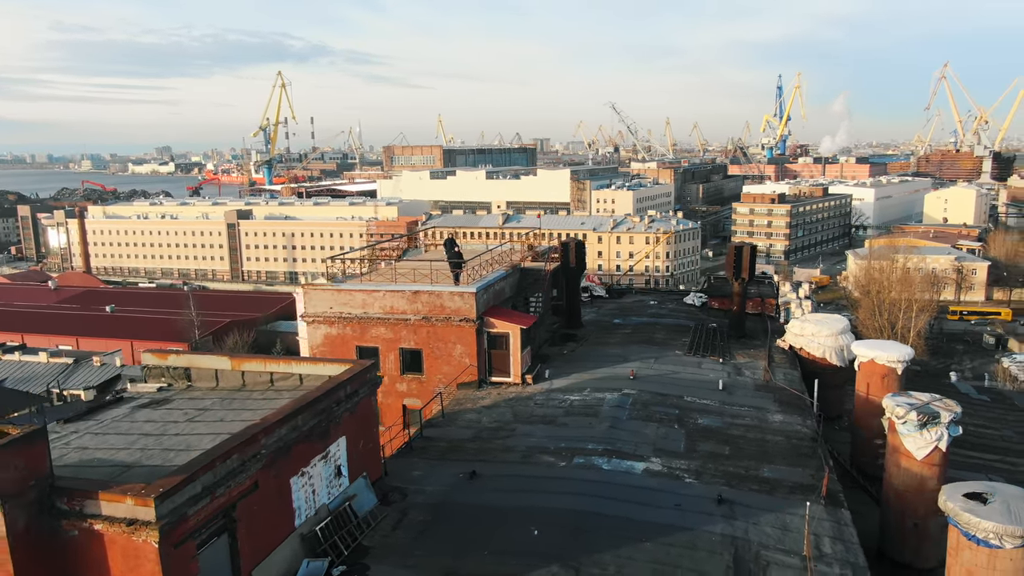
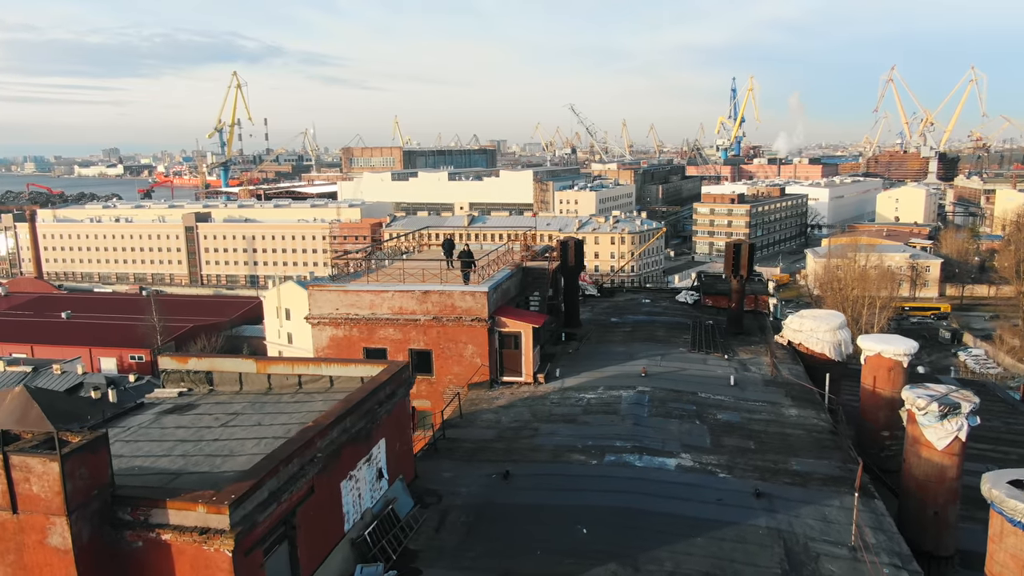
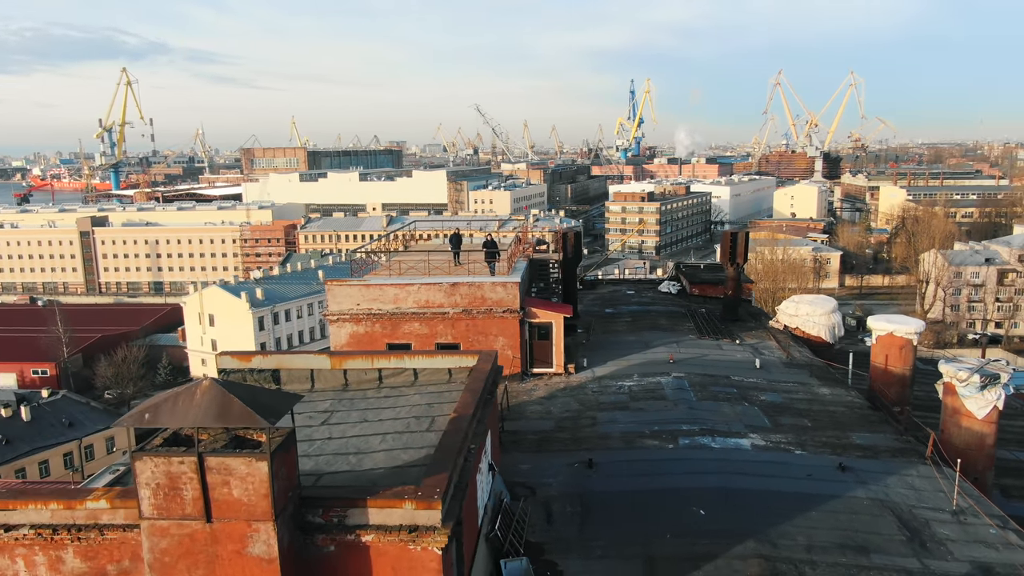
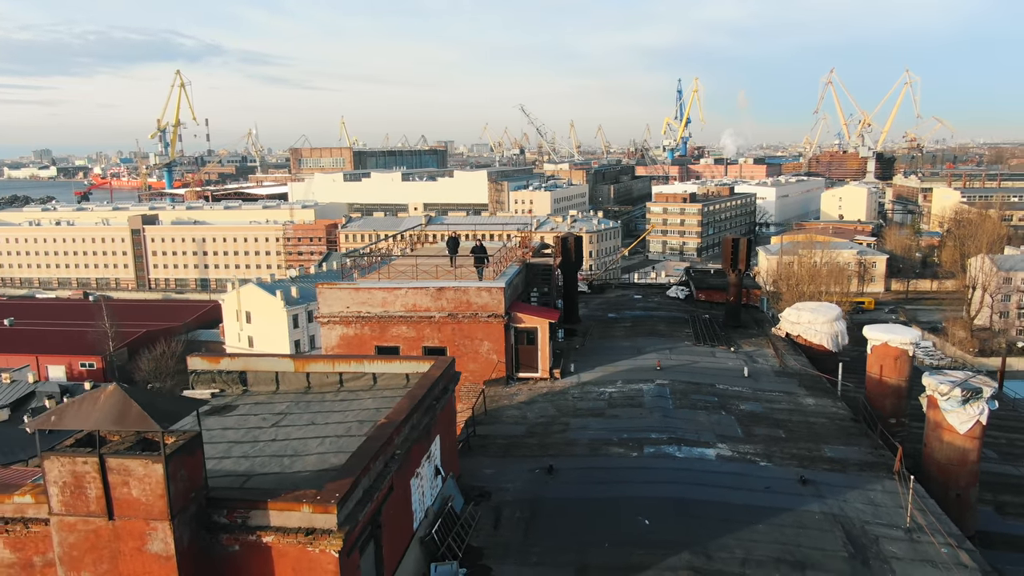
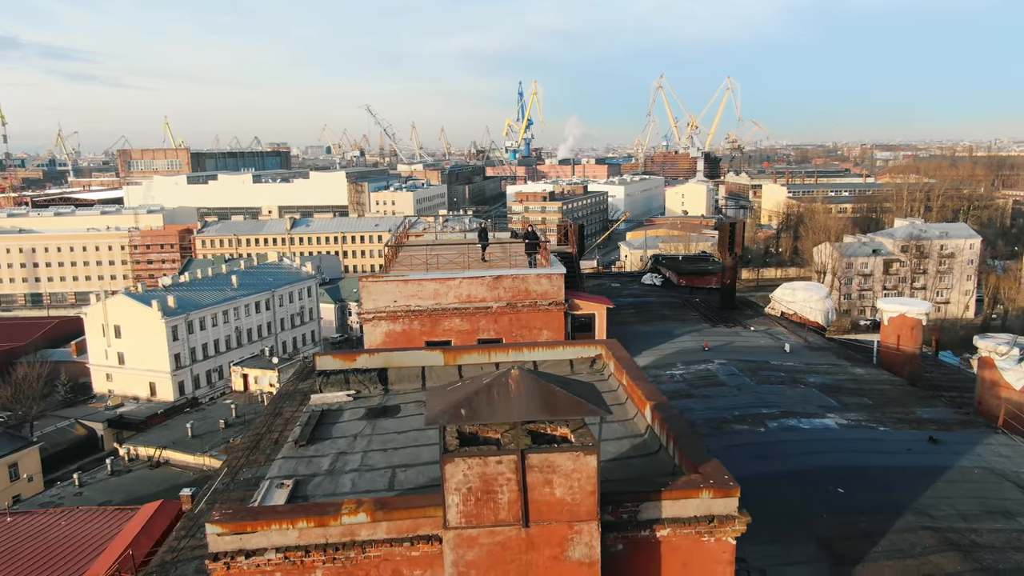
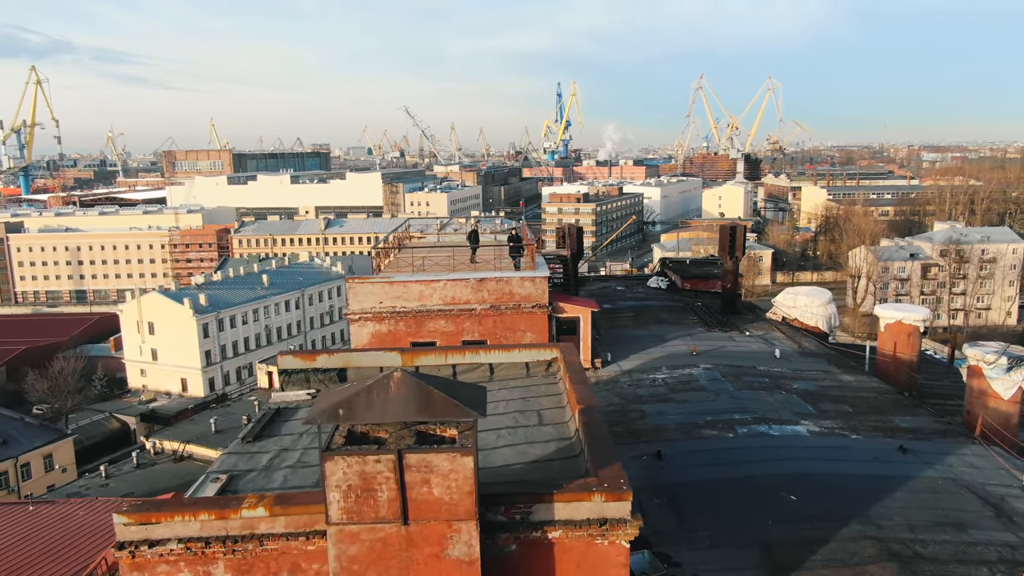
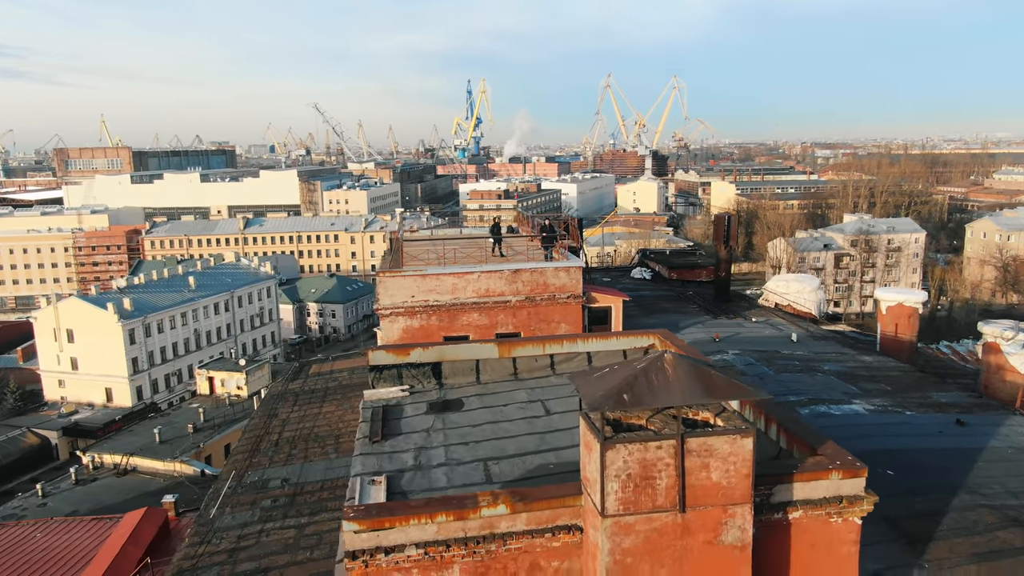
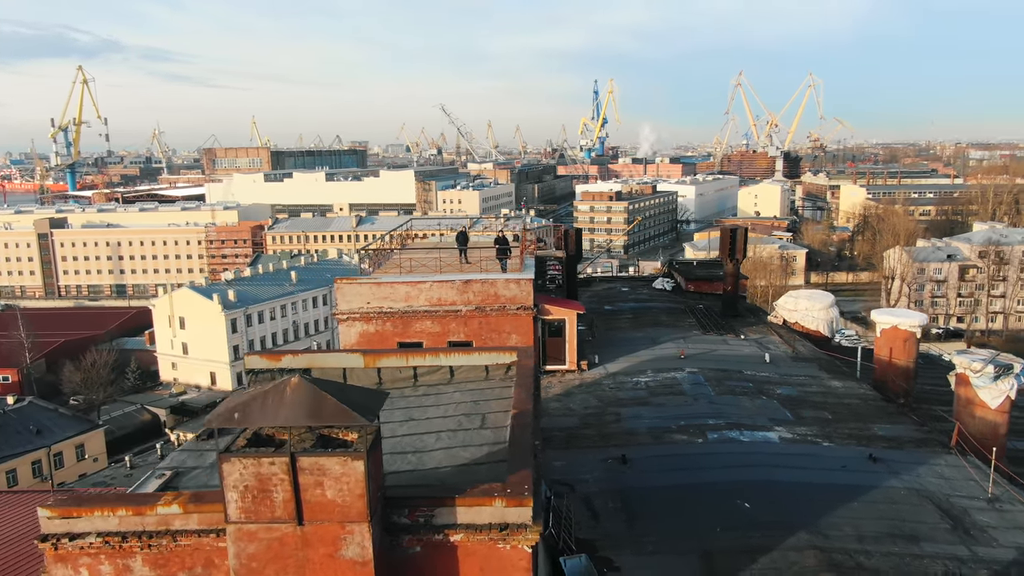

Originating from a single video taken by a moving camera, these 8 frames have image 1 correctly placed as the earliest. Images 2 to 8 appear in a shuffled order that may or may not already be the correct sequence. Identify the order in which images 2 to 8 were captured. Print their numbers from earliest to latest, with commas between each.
2, 4, 3, 8, 6, 5, 7
